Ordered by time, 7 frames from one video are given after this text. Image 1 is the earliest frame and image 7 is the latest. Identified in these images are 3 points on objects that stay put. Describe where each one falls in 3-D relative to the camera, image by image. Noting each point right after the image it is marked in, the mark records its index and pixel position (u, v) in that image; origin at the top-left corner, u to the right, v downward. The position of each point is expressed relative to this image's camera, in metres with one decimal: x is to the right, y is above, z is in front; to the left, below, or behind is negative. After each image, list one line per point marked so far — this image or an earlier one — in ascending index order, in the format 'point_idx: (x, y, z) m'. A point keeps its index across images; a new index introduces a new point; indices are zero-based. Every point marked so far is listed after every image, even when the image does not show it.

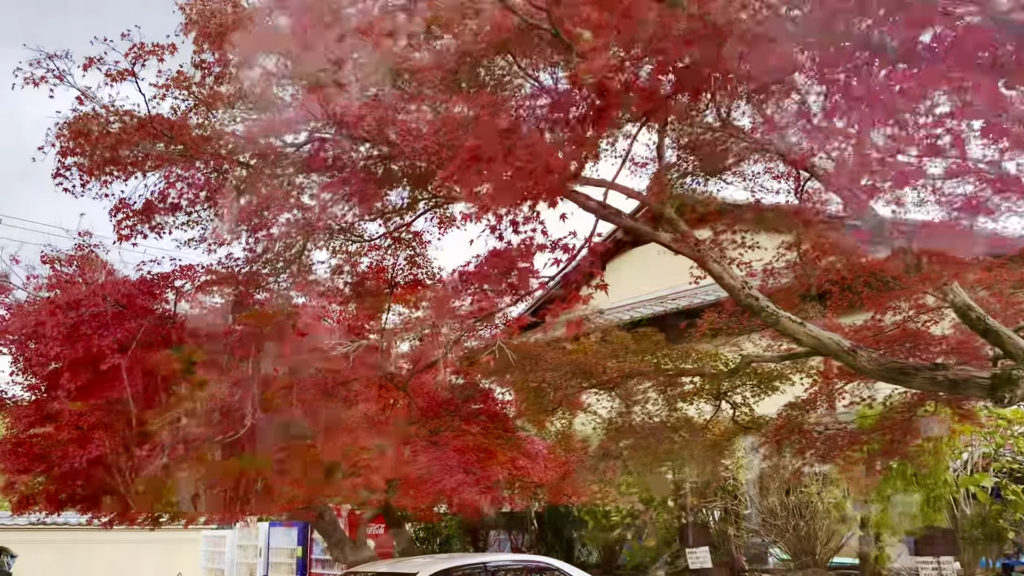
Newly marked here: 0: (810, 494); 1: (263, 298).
0: (+3.2, -2.2, +9.3) m
1: (-2.1, -0.1, +7.1) m
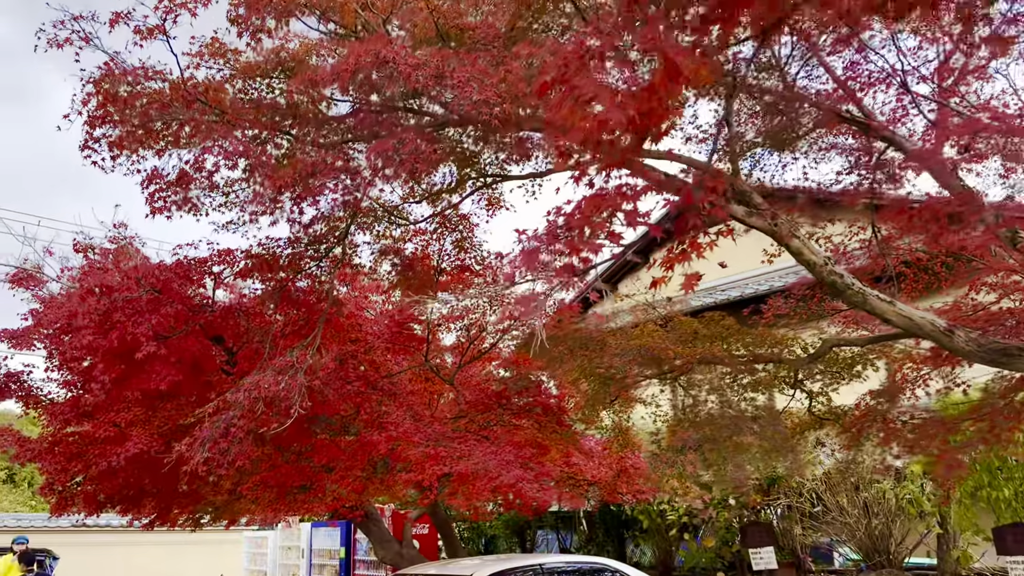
0: (+3.8, -2.1, +8.7) m
1: (-1.6, 0.0, +6.7) m
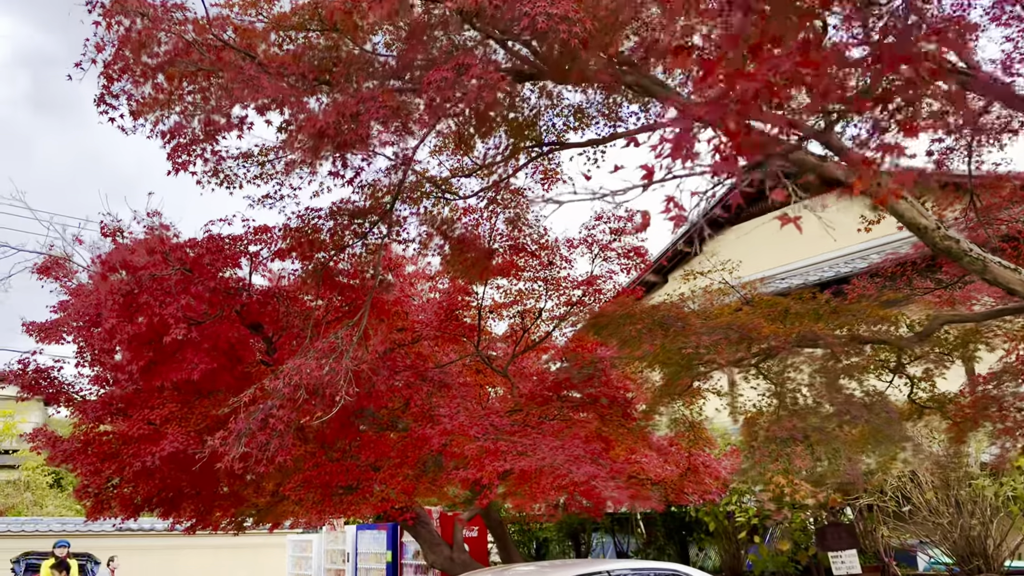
0: (+4.3, -1.8, +7.9) m
1: (-1.2, +0.2, +6.2) m
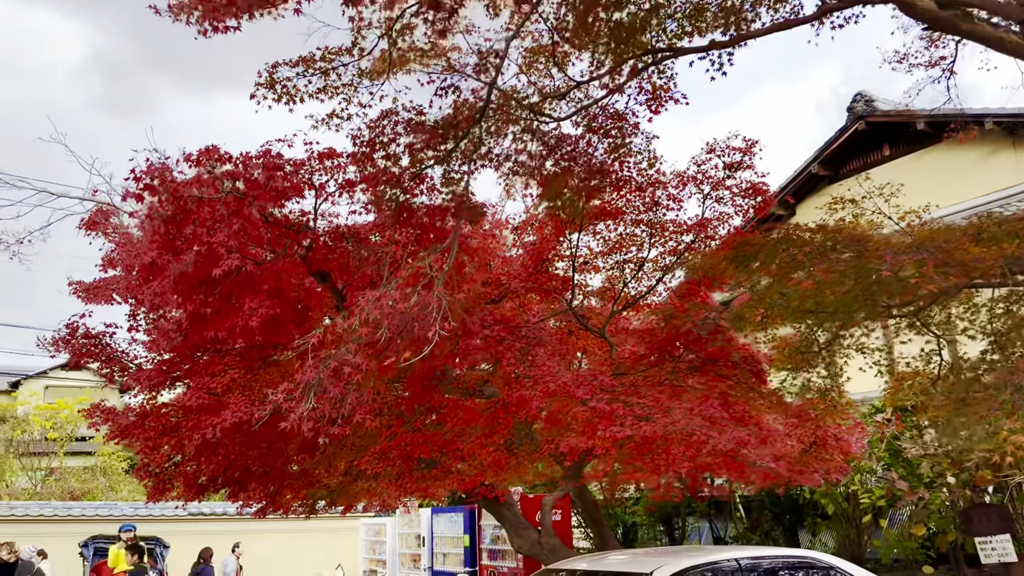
0: (+5.2, -1.4, +6.7) m
1: (-0.5, +0.5, +5.3) m
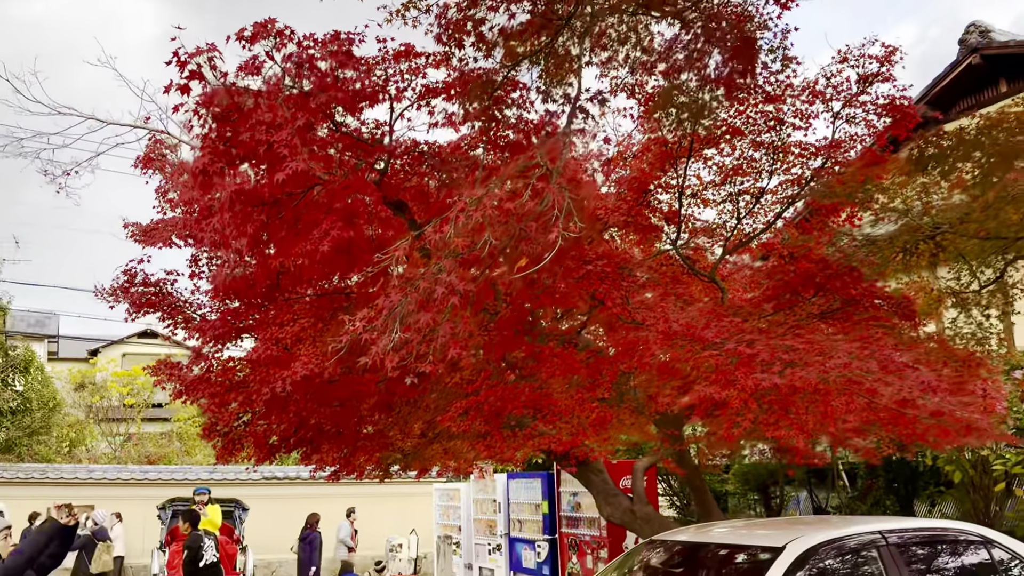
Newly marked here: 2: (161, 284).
0: (+5.8, -0.9, +5.6) m
1: (0.0, +0.9, +4.6) m
2: (-2.6, 0.0, +6.3) m
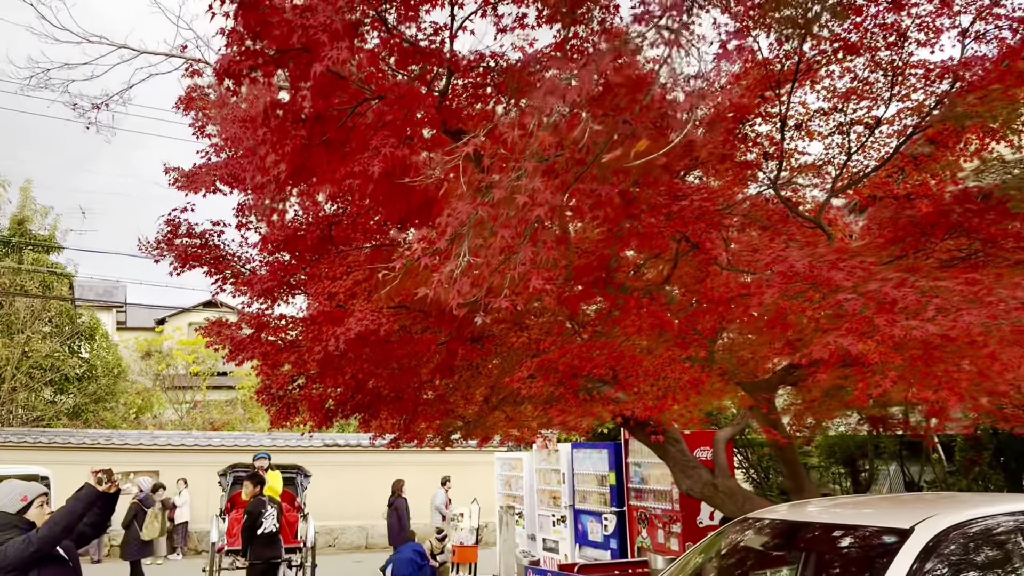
0: (+6.3, -0.6, +4.6) m
1: (+0.4, +1.2, +3.9) m
2: (-2.1, +0.4, +5.9) m
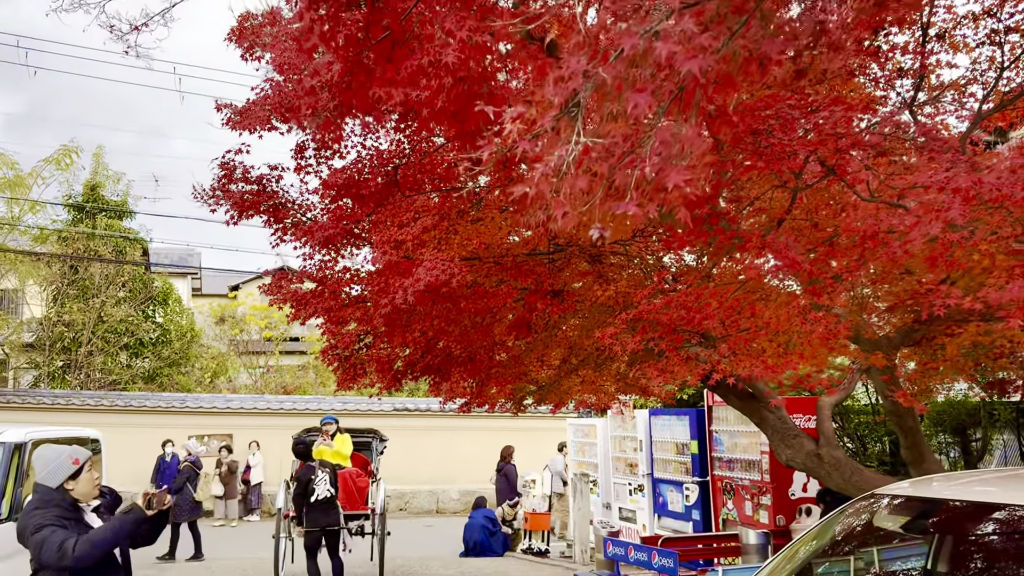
0: (+6.7, -0.3, +3.5) m
1: (+0.8, +1.4, +3.3) m
2: (-1.6, +0.7, +5.5) m
